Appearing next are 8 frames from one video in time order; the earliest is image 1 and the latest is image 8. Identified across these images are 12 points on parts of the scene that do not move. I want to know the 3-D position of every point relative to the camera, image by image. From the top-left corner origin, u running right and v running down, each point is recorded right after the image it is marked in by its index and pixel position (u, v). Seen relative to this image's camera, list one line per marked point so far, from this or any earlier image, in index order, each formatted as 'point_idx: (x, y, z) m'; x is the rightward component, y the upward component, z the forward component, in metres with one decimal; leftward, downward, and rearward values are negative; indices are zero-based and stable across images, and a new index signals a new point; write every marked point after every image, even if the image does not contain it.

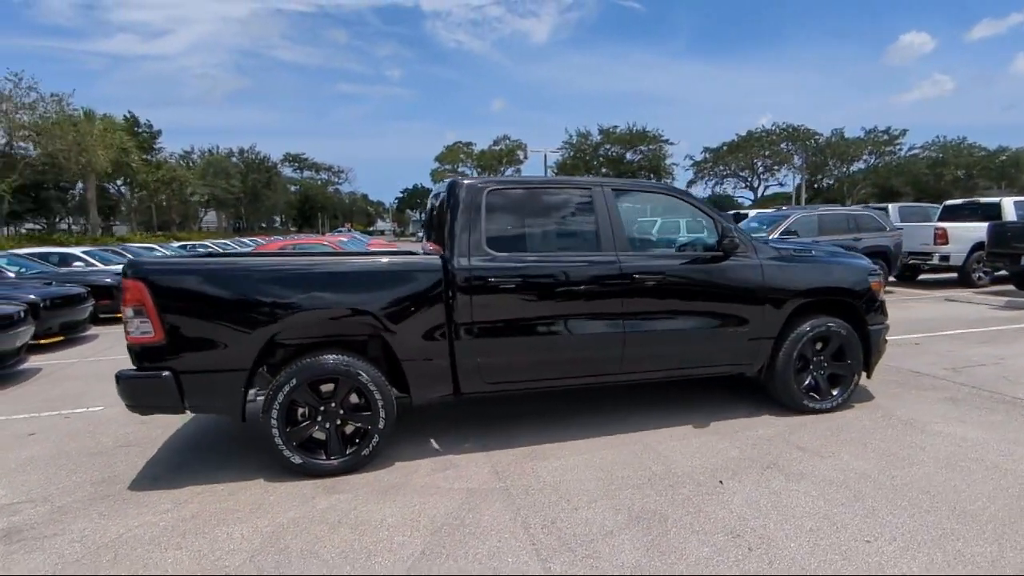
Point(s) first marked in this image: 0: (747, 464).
0: (+1.7, -1.3, +4.4) m
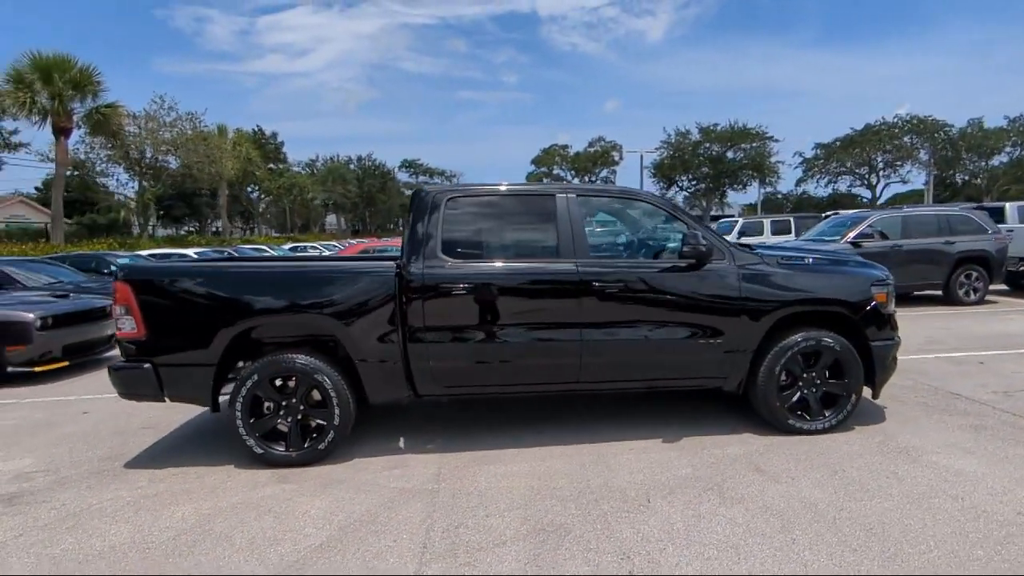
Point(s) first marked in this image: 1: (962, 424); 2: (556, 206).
0: (+1.2, -1.3, +4.2) m
1: (+3.7, -1.1, +5.0) m
2: (+0.3, +0.7, +5.0) m
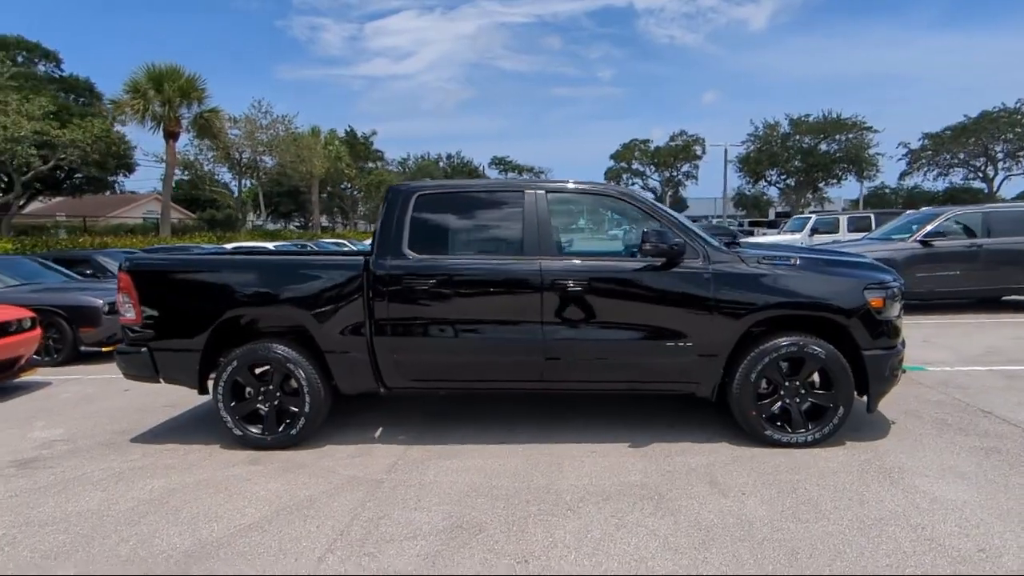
0: (+0.8, -1.3, +4.0) m
1: (+3.4, -1.2, +4.5) m
2: (+0.1, +0.7, +4.9) m
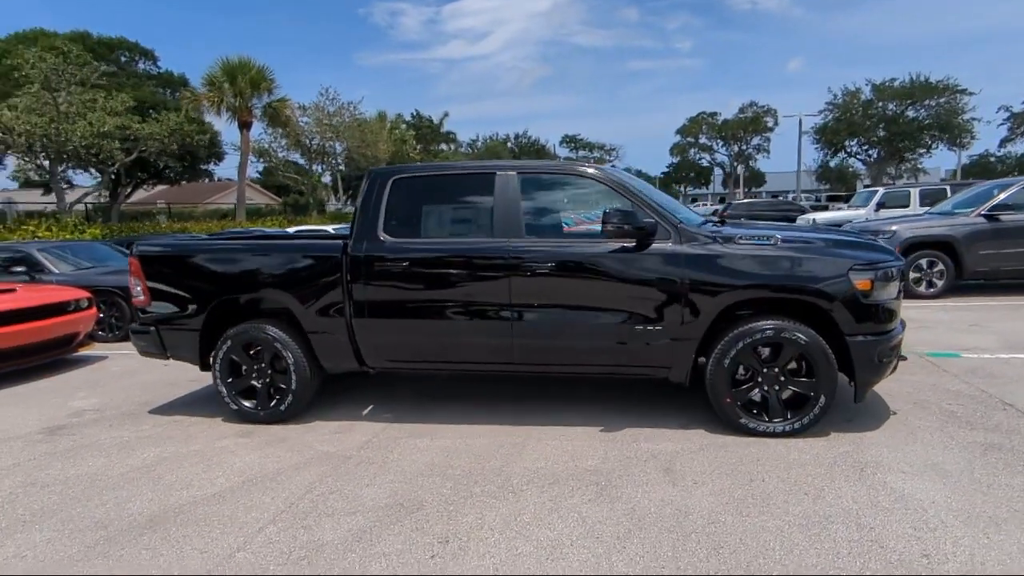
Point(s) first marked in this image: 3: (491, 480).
0: (+0.4, -1.2, +3.9) m
1: (+3.1, -1.0, +4.1) m
2: (-0.1, +0.8, +4.9) m
3: (-0.1, -1.2, +4.0) m
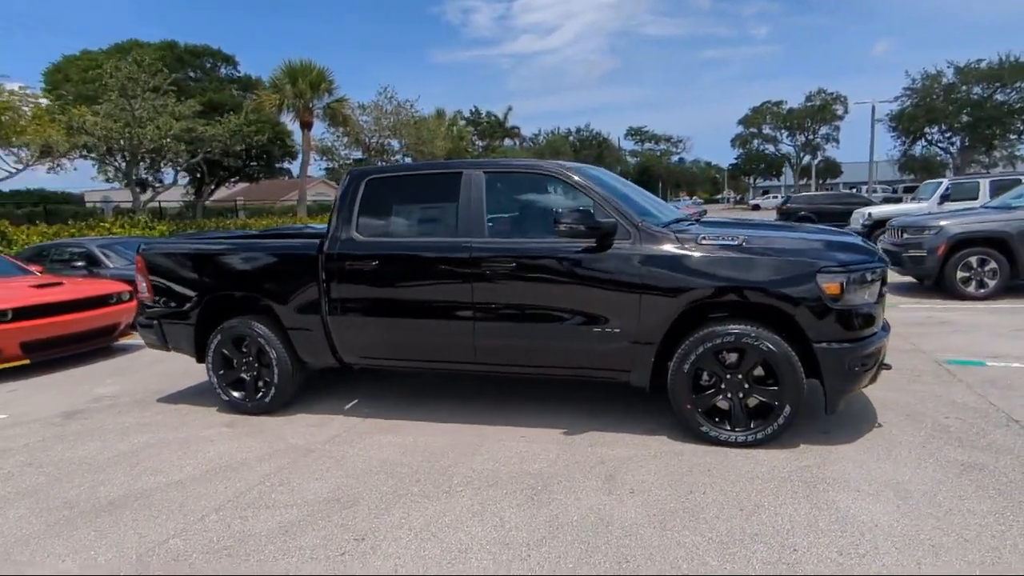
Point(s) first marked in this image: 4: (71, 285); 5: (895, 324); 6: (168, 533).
0: (0.0, -1.2, +3.9) m
1: (+2.7, -1.1, +3.7) m
2: (-0.4, +0.8, +4.9) m
3: (-0.5, -1.2, +4.0) m
4: (-6.4, +0.1, +8.8) m
5: (+4.6, -0.4, +7.4) m
6: (-2.0, -1.4, +3.5) m
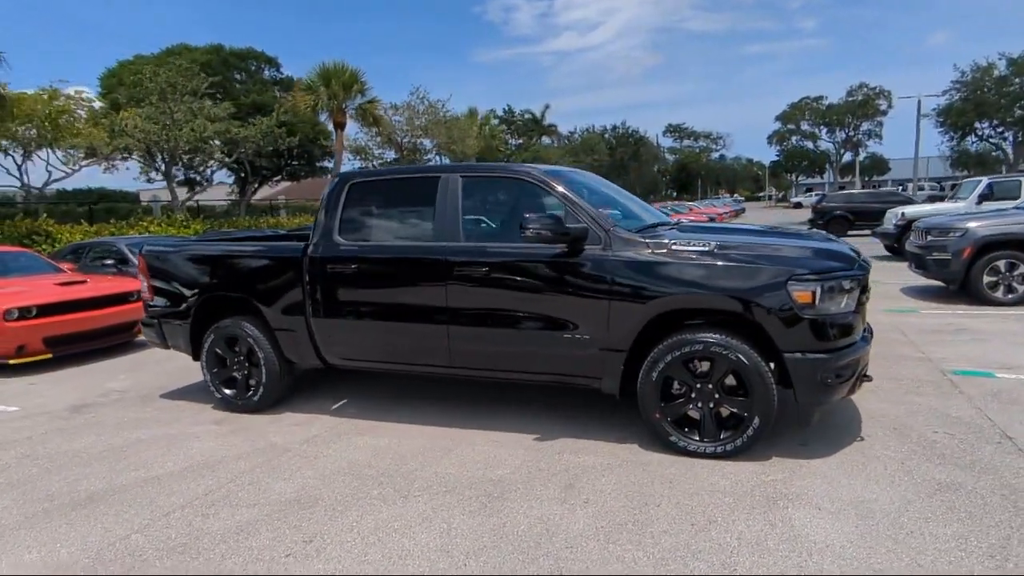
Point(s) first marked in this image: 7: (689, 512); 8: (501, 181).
0: (-0.2, -1.2, +3.9) m
1: (+2.4, -1.1, +3.6) m
2: (-0.6, +0.8, +4.9) m
3: (-0.8, -1.3, +4.0) m
4: (-6.3, +0.1, +9.2) m
5: (+4.6, -0.5, +7.1) m
6: (-2.3, -1.4, +3.6) m
7: (+1.0, -1.2, +3.4) m
8: (-0.1, +0.8, +4.7) m
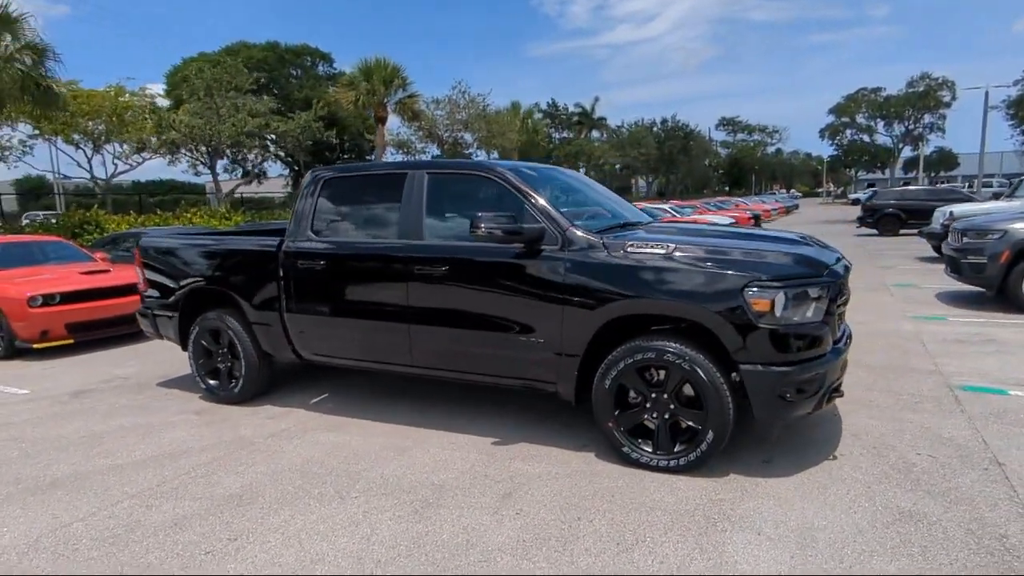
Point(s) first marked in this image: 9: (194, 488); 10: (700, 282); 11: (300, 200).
0: (-0.6, -1.2, +3.8) m
1: (+2.0, -1.2, +3.3) m
2: (-0.8, +0.8, +4.8) m
3: (-1.1, -1.3, +3.9) m
4: (-6.2, +0.3, +9.5) m
5: (+4.5, -0.6, +6.6) m
6: (-2.6, -1.4, +3.7) m
7: (+0.6, -1.3, +3.2) m
8: (-0.3, +0.8, +4.6) m
9: (-2.1, -1.3, +4.0) m
10: (+1.1, 0.0, +3.6) m
11: (-1.8, +0.8, +5.3) m
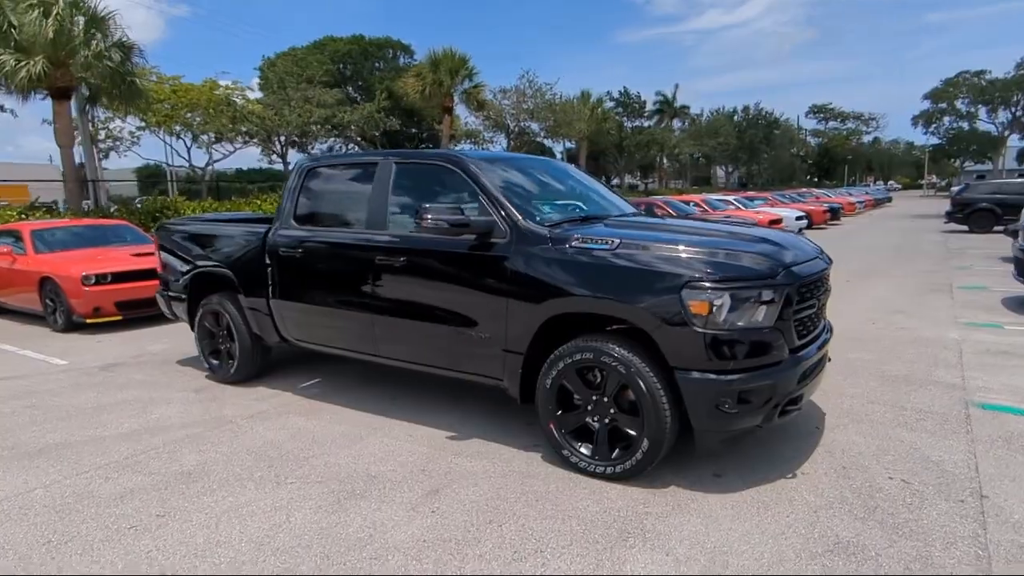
0: (-1.0, -1.2, +3.8) m
1: (+1.5, -1.2, +2.9) m
2: (-1.0, +0.9, +4.8) m
3: (-1.5, -1.2, +4.0) m
4: (-5.8, +0.6, +10.2) m
5: (+4.4, -0.6, +5.9) m
6: (-3.0, -1.3, +4.0) m
7: (+0.1, -1.2, +3.0) m
8: (-0.6, +0.9, +4.5) m
9: (-2.4, -1.2, +4.2) m
10: (+0.7, +0.1, +3.4) m
11: (-2.0, +0.9, +5.4) m
